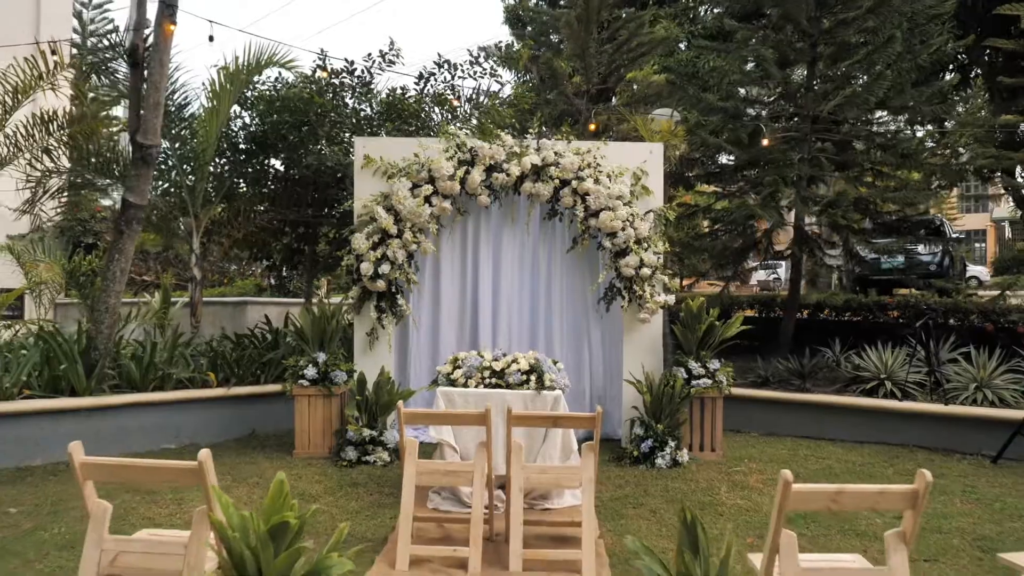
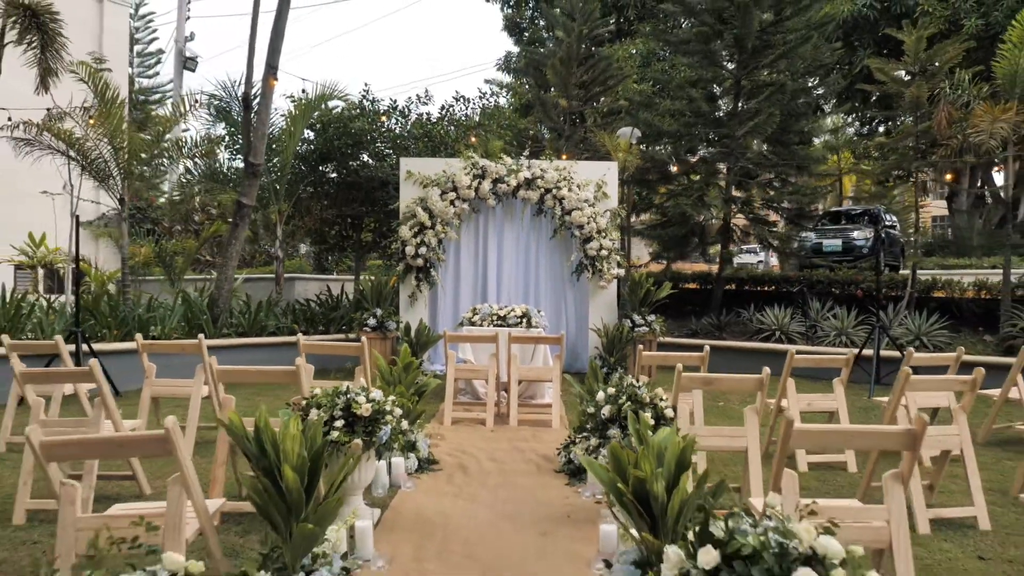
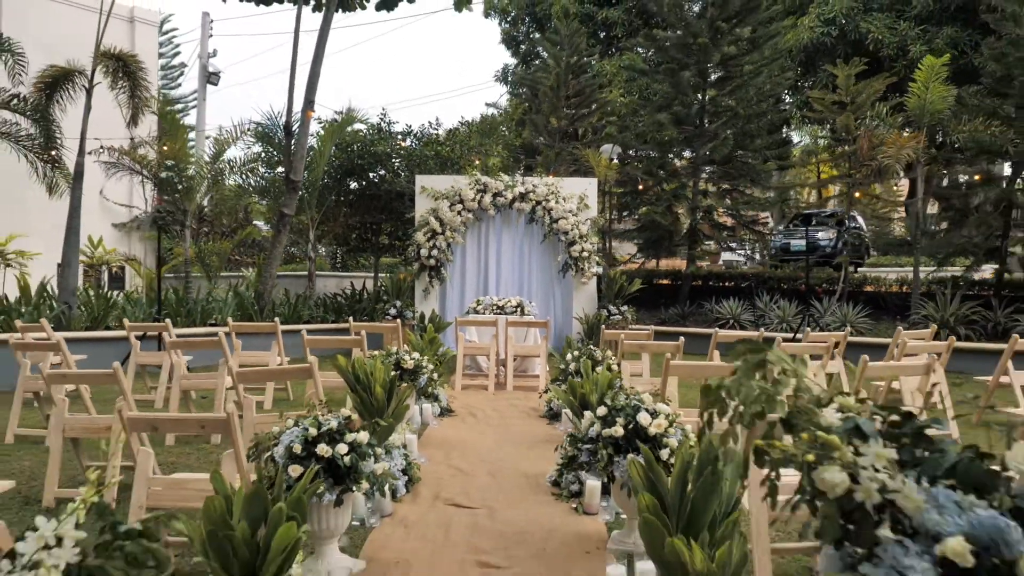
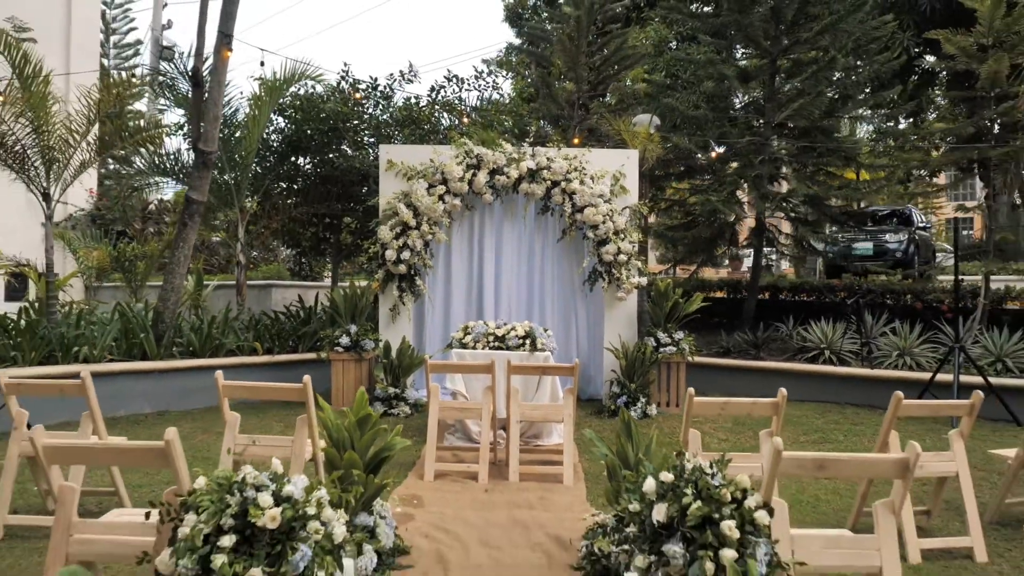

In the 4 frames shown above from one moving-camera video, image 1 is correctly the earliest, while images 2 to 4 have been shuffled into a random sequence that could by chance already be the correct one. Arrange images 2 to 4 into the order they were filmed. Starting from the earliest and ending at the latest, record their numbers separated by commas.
4, 2, 3
